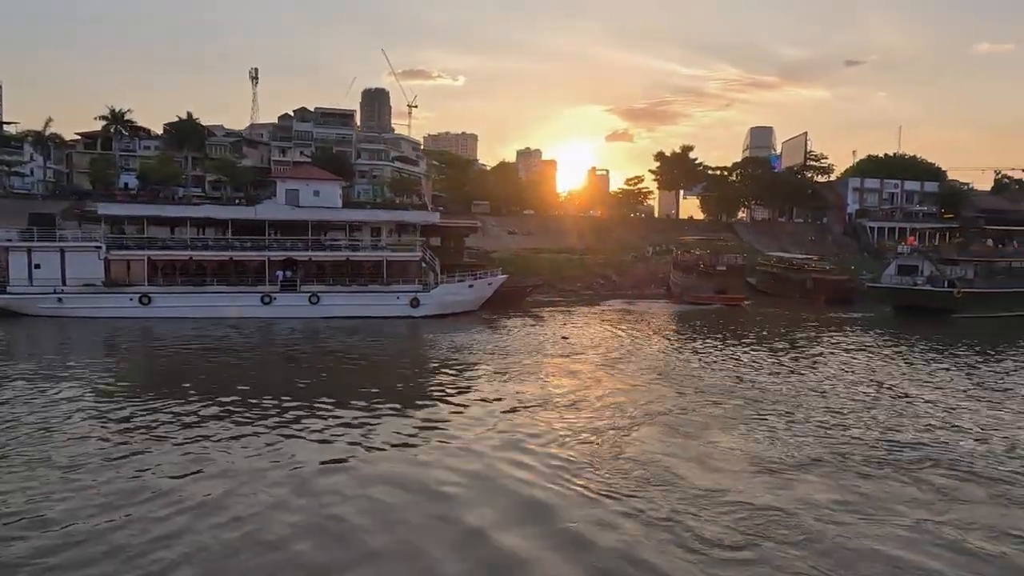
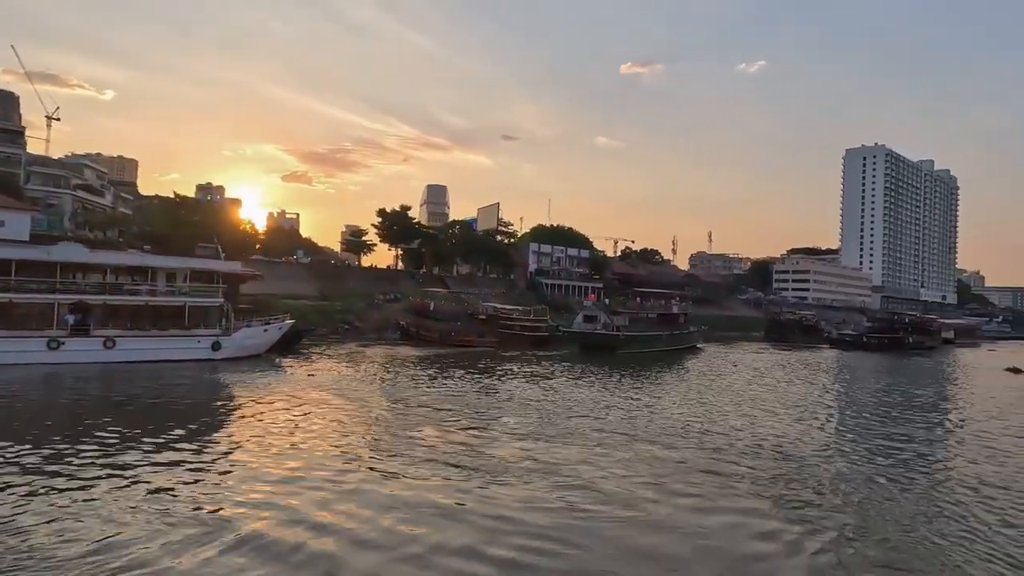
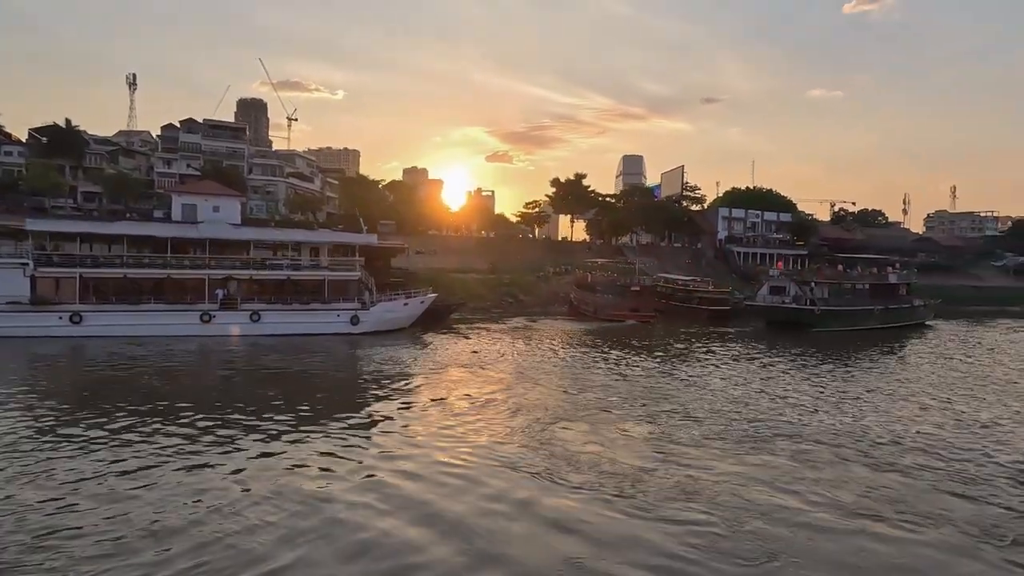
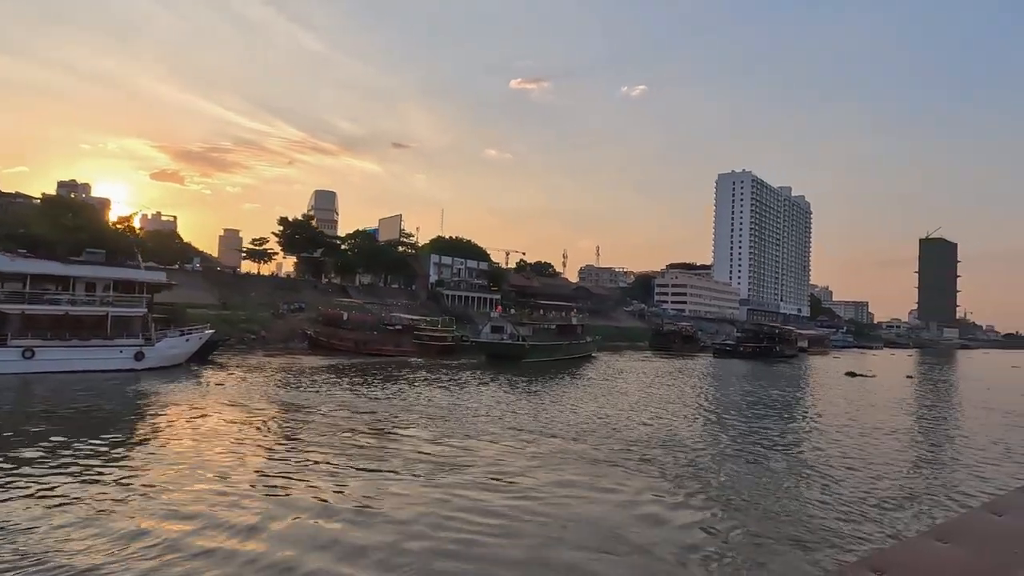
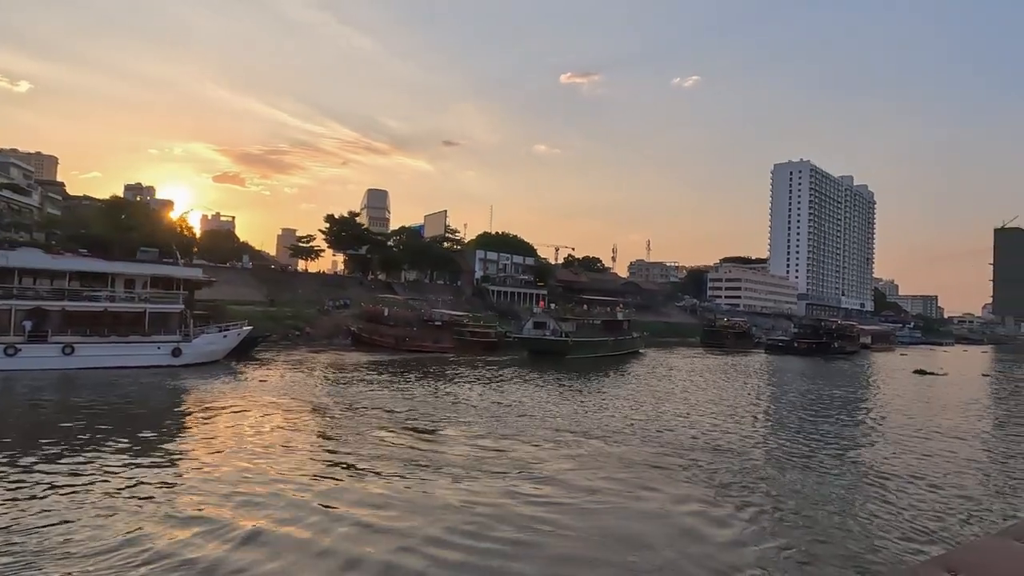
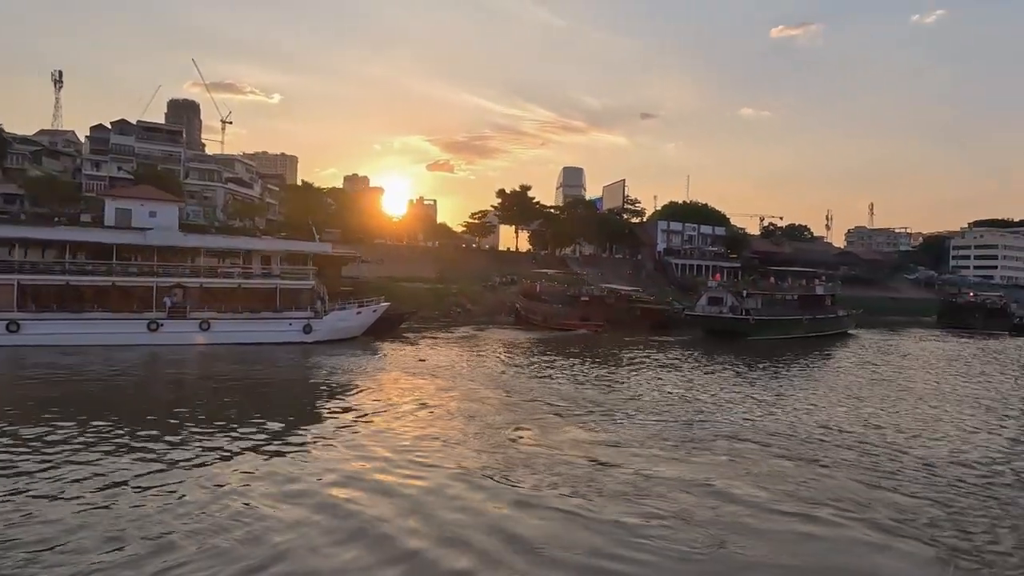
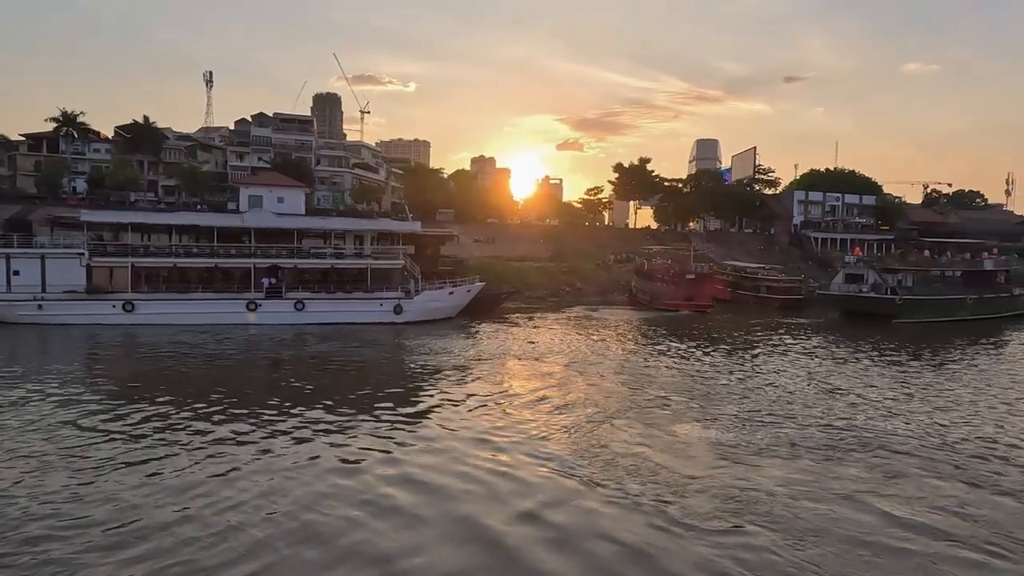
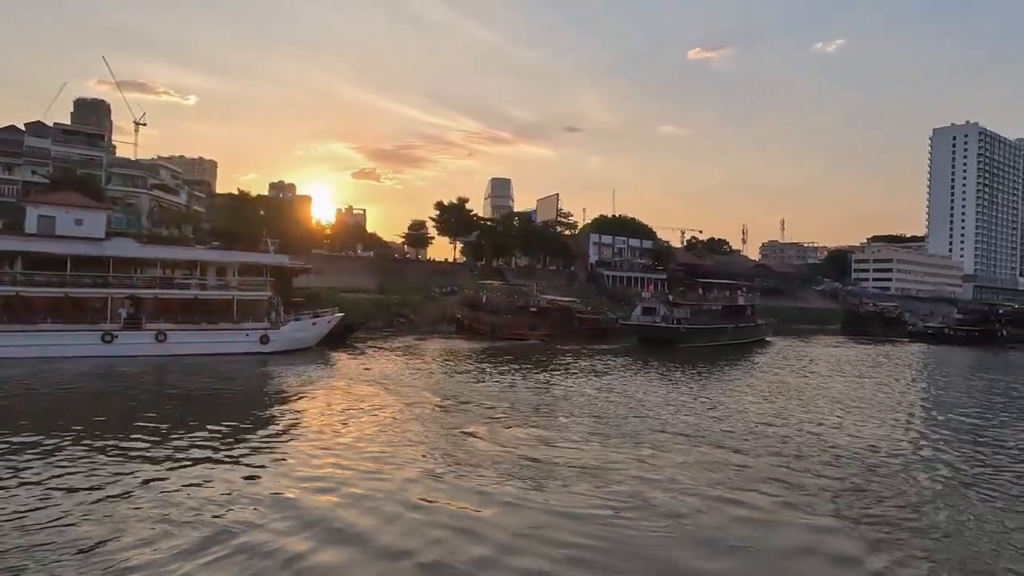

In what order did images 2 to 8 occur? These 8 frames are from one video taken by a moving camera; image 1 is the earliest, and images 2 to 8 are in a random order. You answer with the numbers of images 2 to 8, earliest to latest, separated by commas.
7, 3, 6, 8, 2, 5, 4
